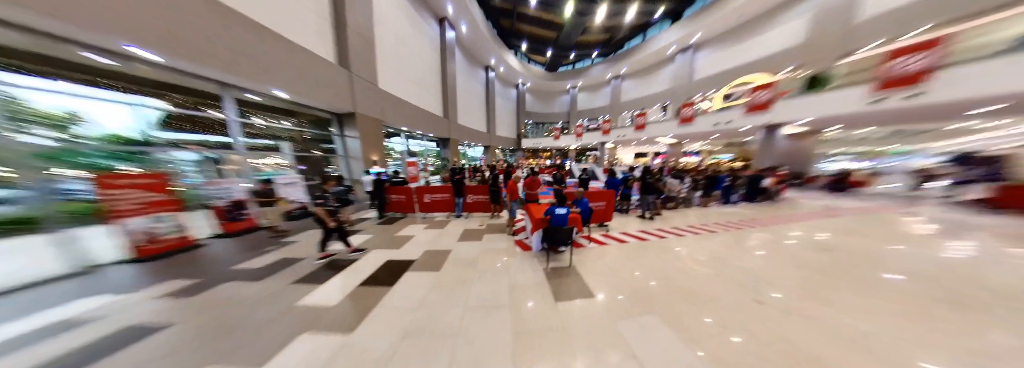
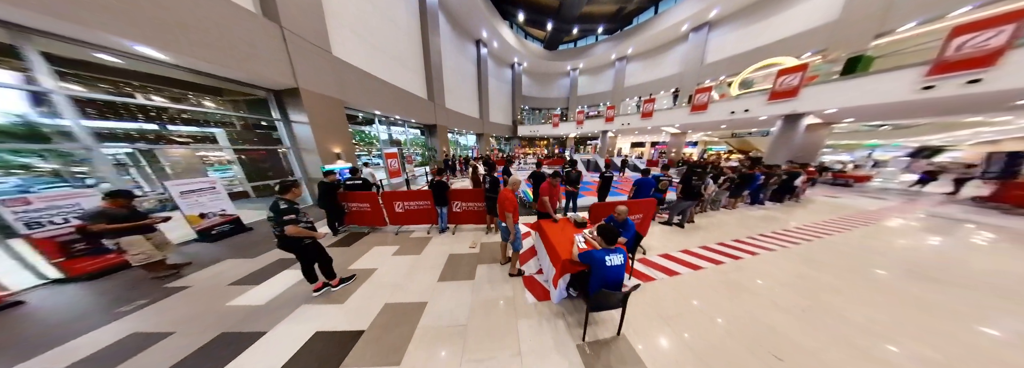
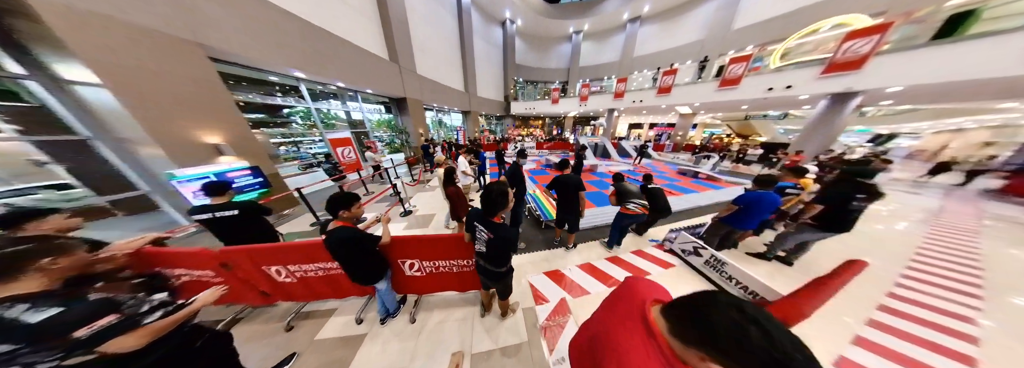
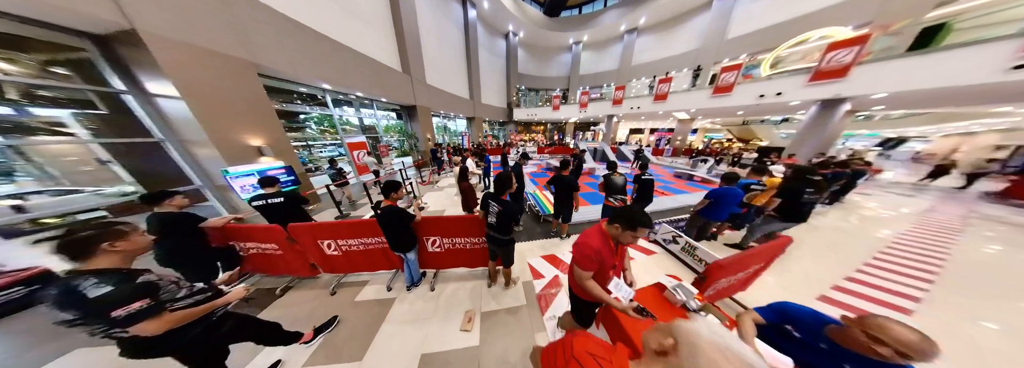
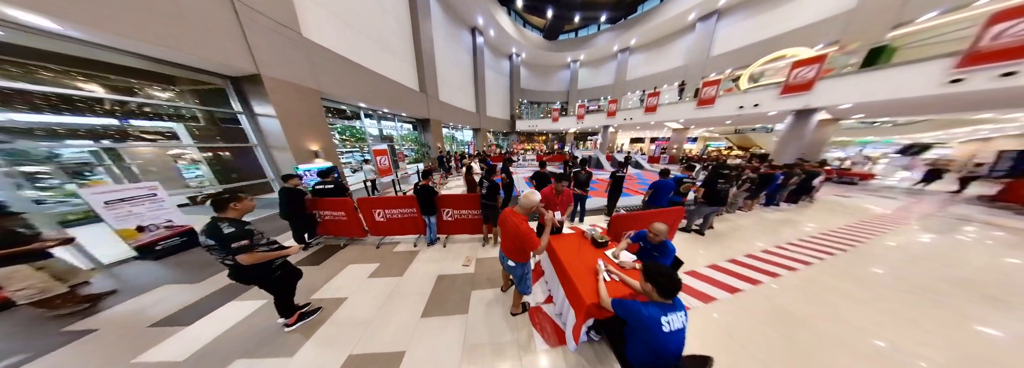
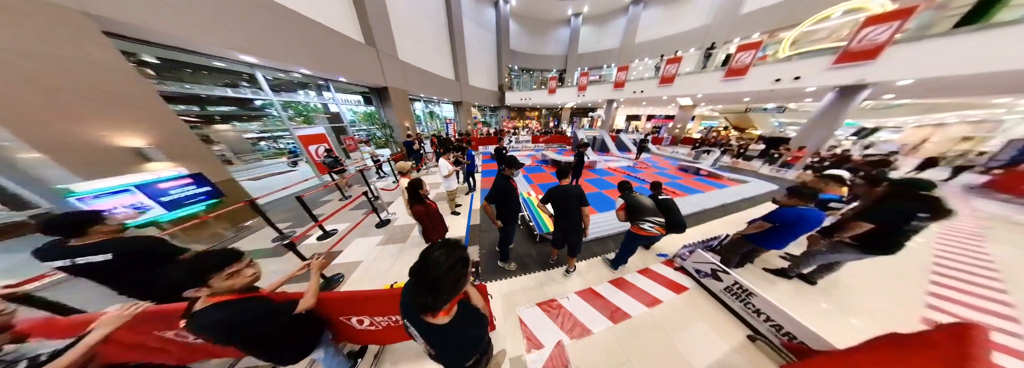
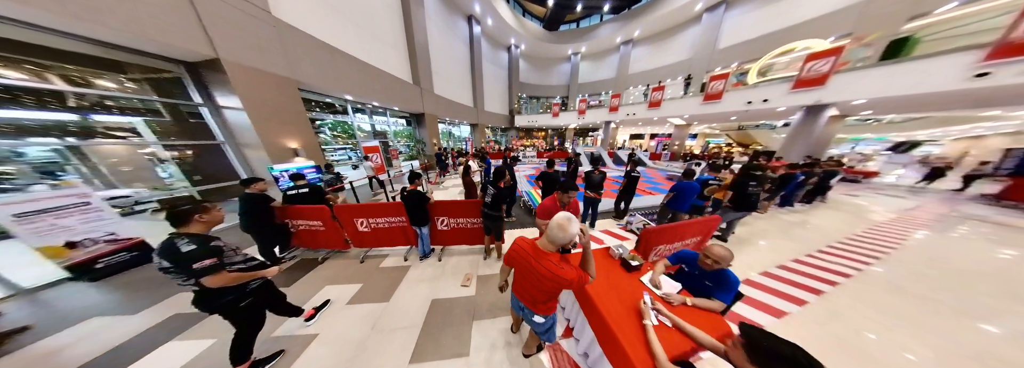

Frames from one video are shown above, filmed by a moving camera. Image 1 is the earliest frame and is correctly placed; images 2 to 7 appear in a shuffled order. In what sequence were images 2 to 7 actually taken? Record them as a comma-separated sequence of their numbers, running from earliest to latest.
2, 5, 7, 4, 3, 6
